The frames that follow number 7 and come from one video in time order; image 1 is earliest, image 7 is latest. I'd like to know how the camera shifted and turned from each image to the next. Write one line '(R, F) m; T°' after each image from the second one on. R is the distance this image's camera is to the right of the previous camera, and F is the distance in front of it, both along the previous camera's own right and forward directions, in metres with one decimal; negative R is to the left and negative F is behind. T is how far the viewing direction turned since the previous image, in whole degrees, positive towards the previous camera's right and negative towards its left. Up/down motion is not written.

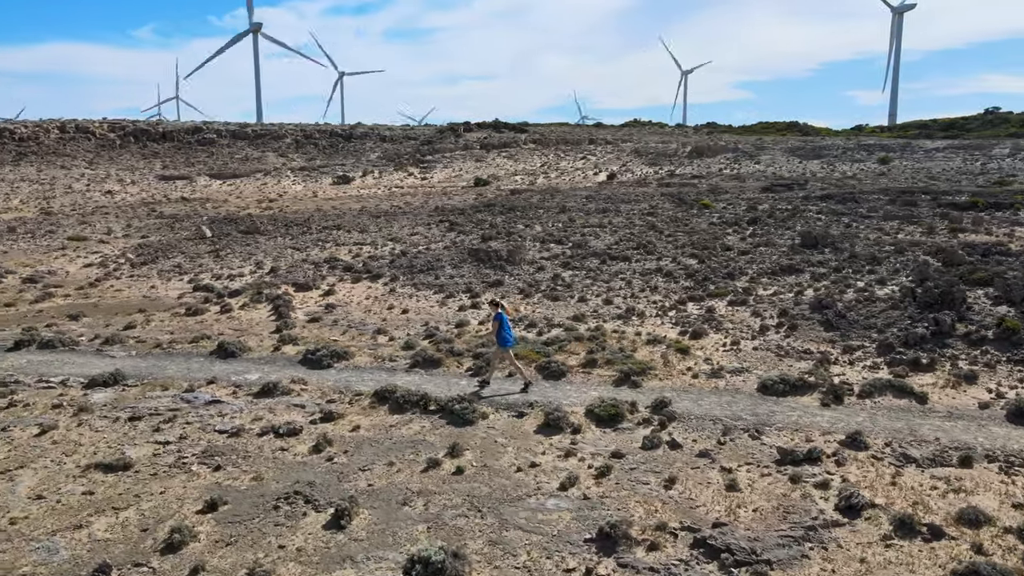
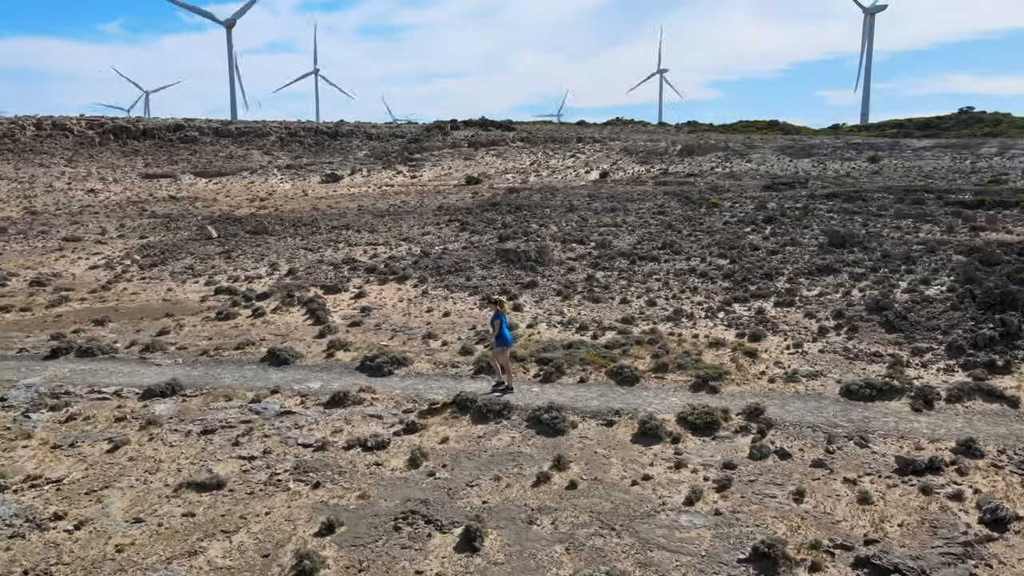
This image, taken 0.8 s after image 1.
(-2.0, +0.5) m; +2°
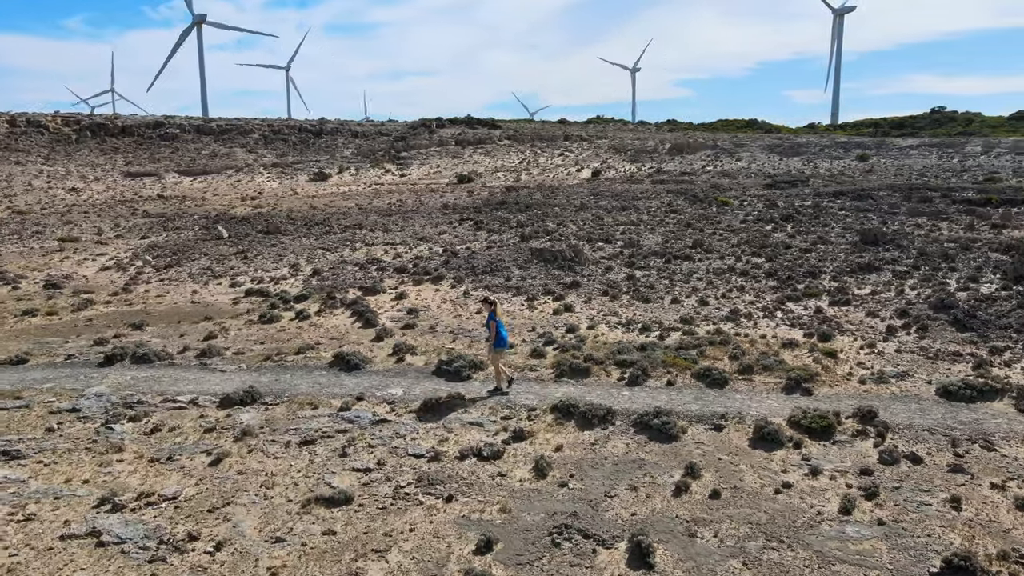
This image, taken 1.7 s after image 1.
(-2.3, +0.5) m; +2°
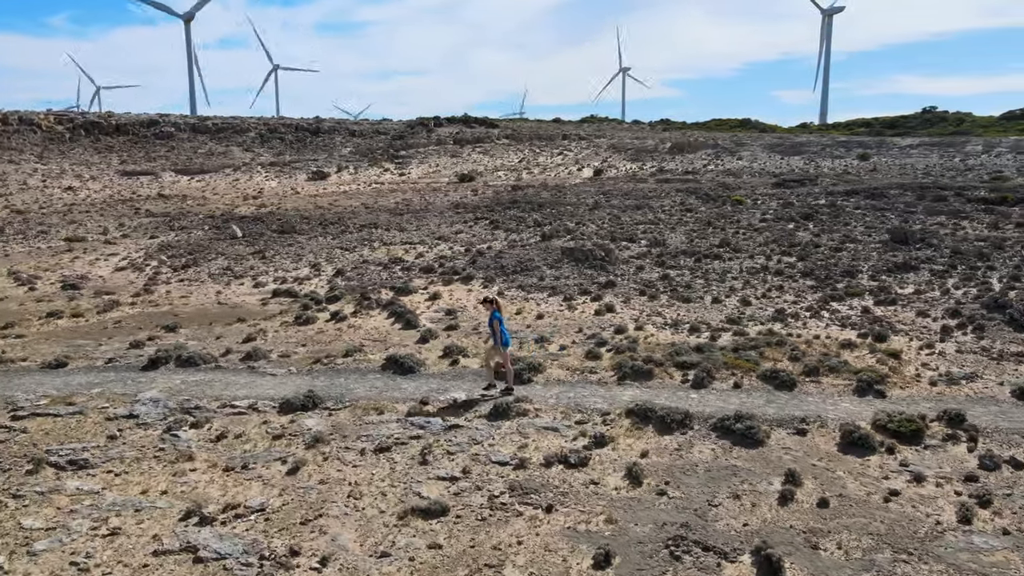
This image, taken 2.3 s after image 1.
(-1.5, +0.4) m; +1°
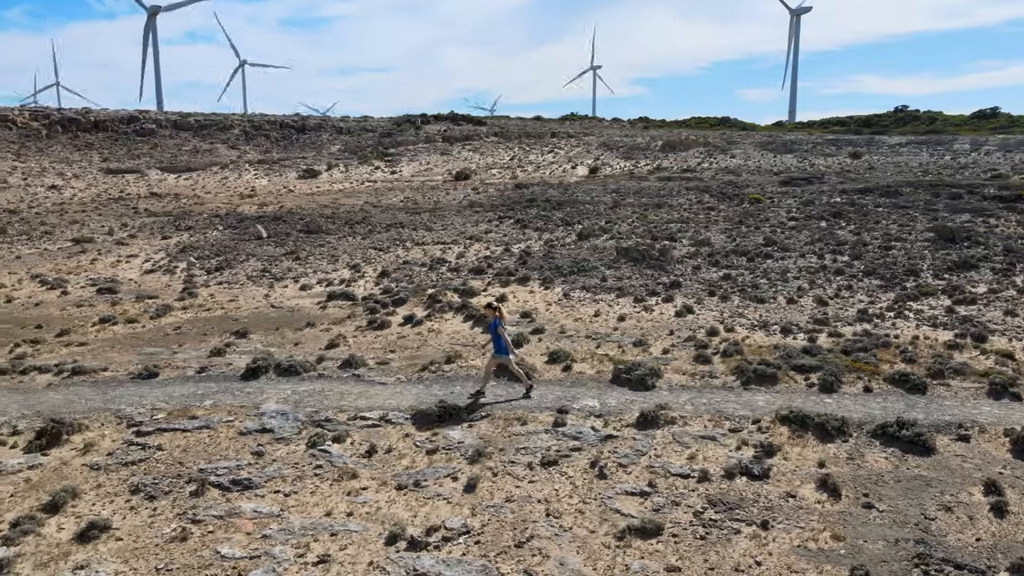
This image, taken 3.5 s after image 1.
(-3.0, +0.6) m; +2°
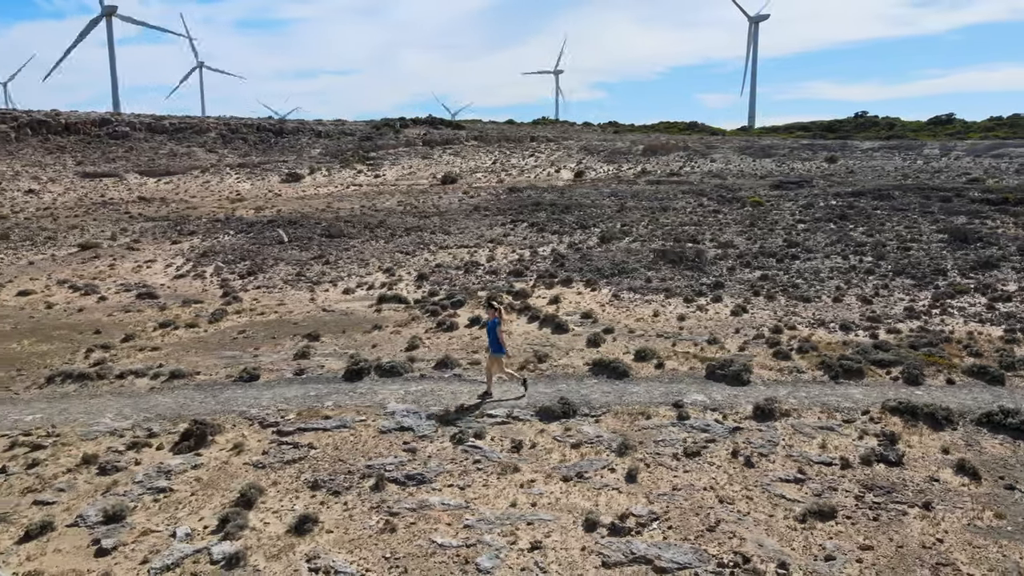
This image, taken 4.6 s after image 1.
(-2.8, -0.4) m; +3°
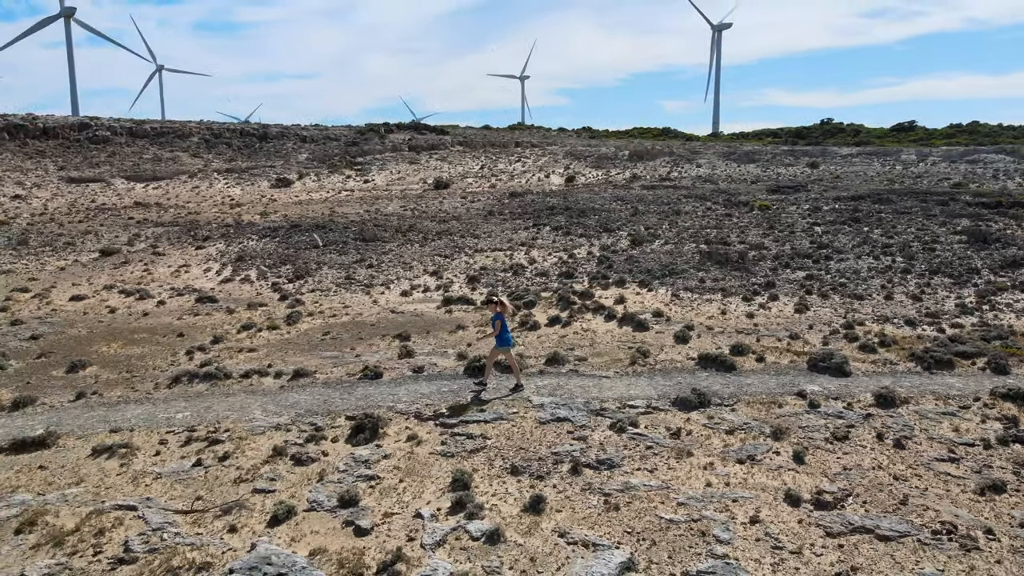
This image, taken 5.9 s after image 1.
(-3.3, -0.6) m; +3°
